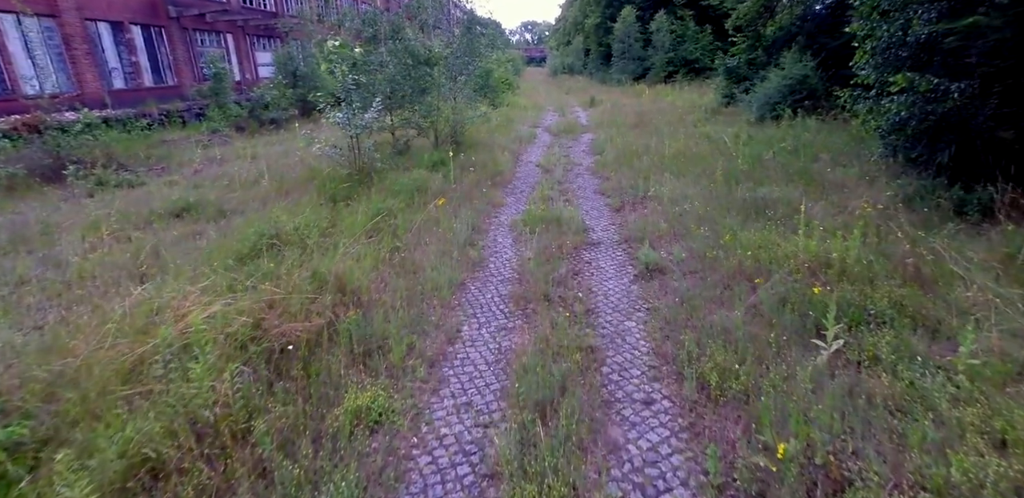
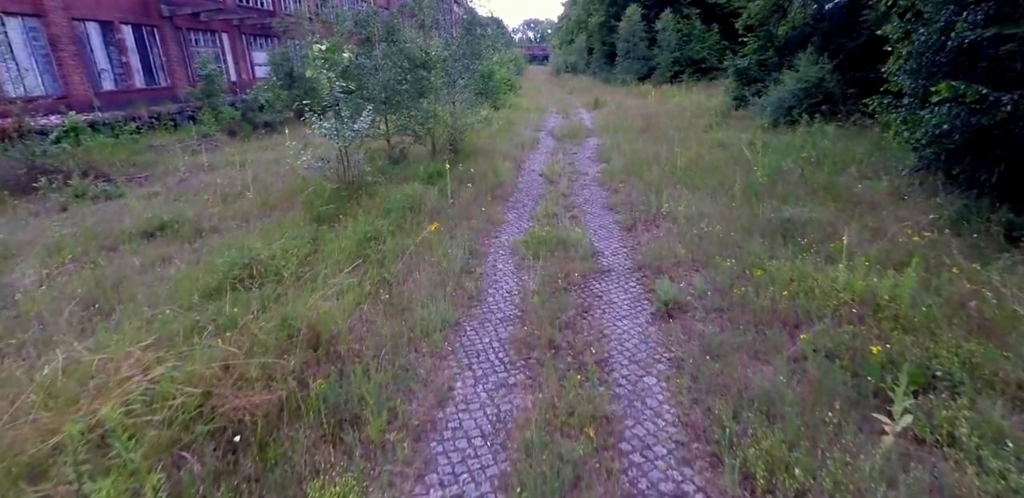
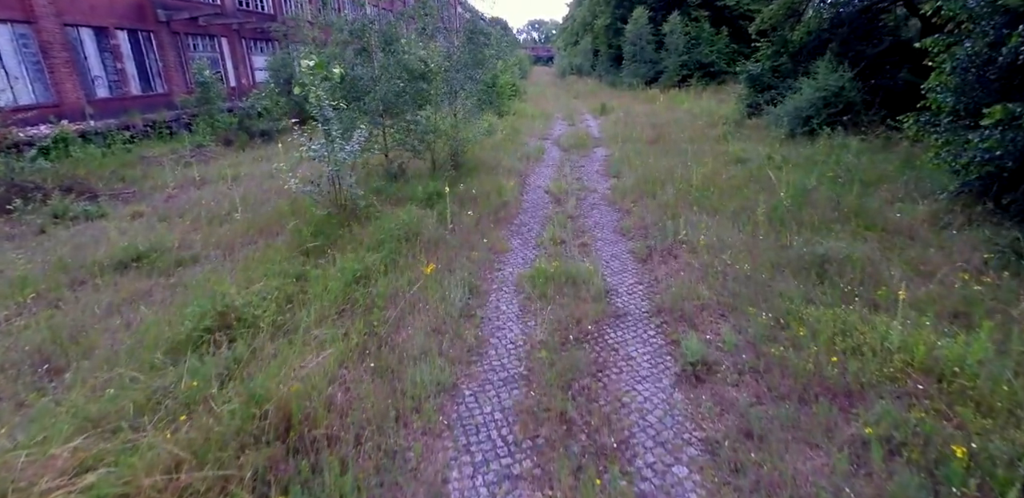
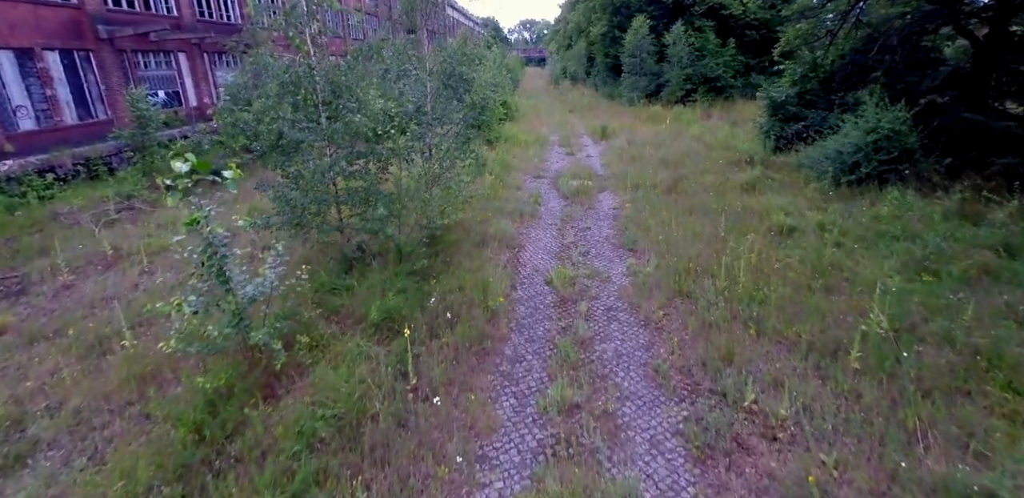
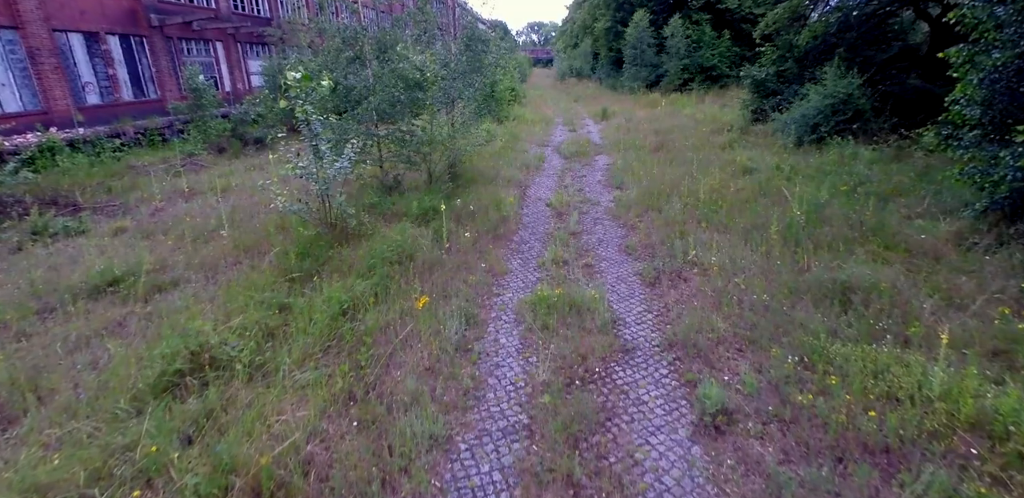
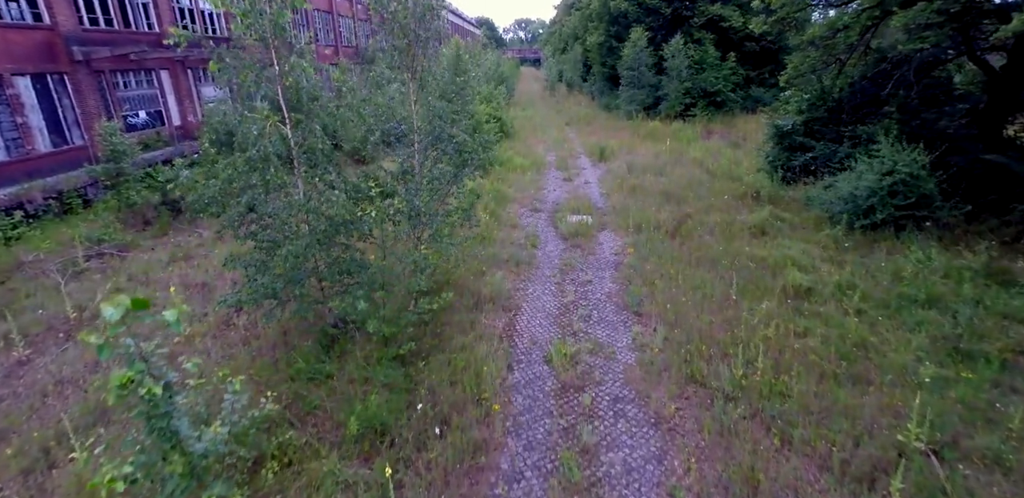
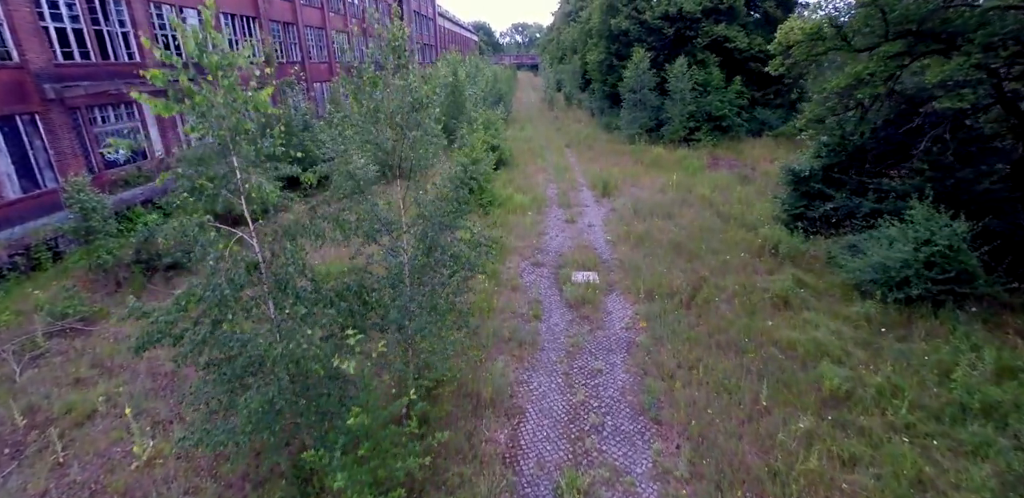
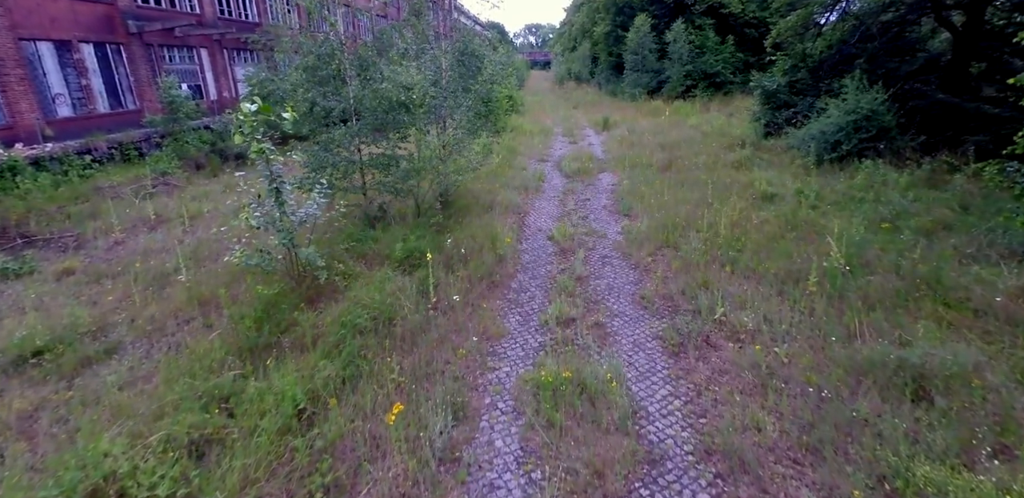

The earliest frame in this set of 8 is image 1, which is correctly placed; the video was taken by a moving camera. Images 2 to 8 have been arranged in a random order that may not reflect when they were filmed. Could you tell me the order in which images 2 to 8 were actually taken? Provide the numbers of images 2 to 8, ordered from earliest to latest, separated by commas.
2, 3, 5, 8, 4, 6, 7
